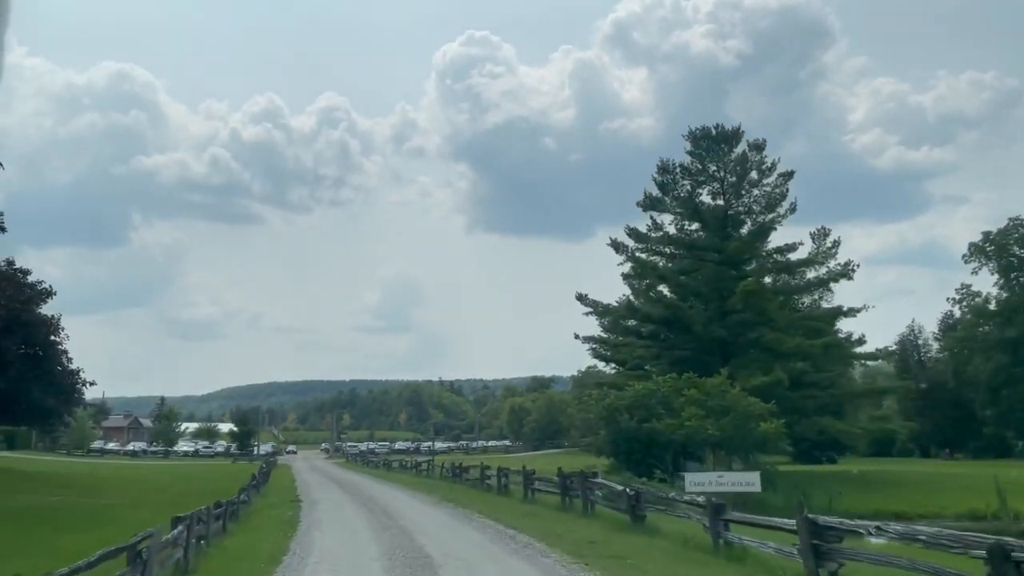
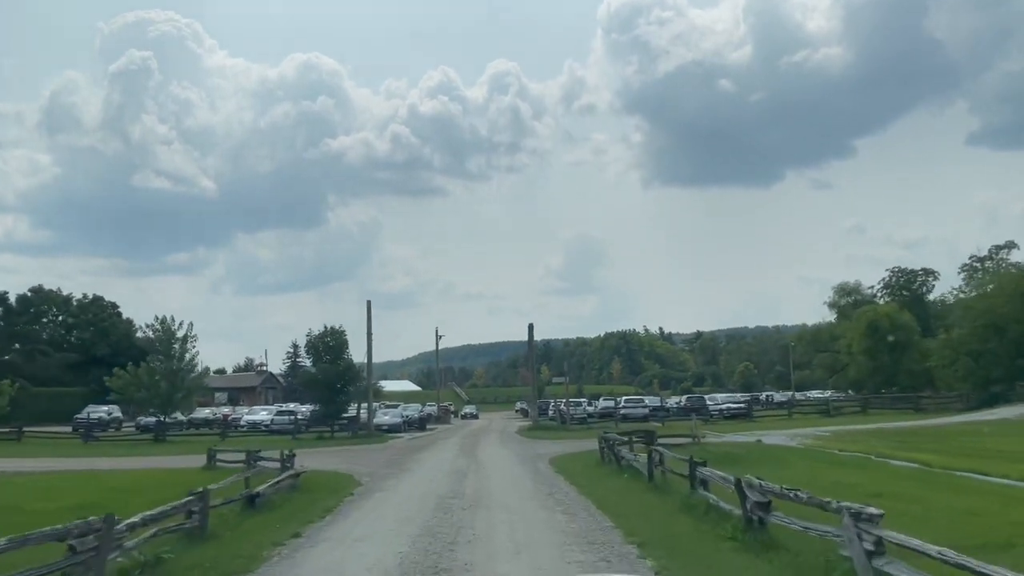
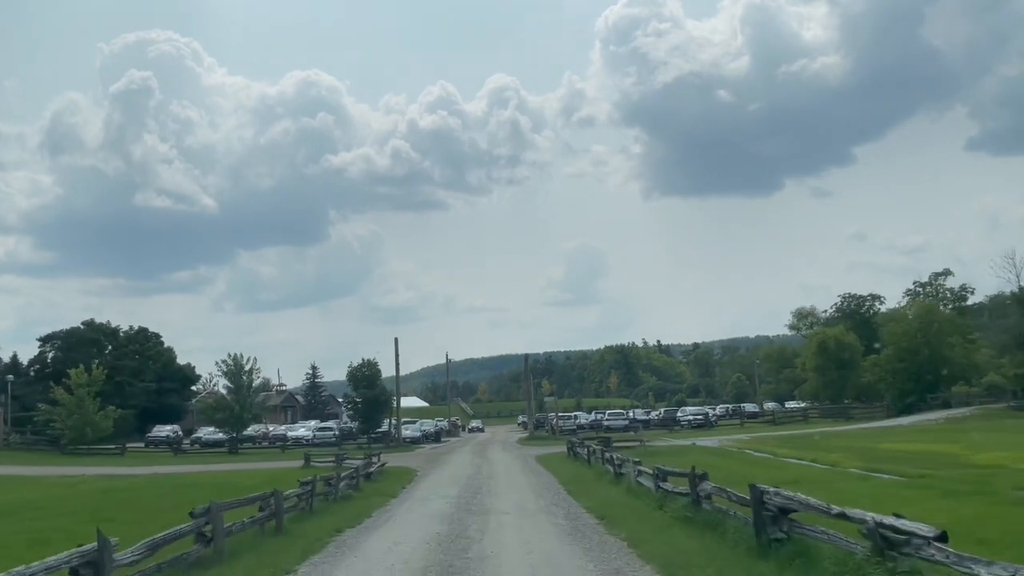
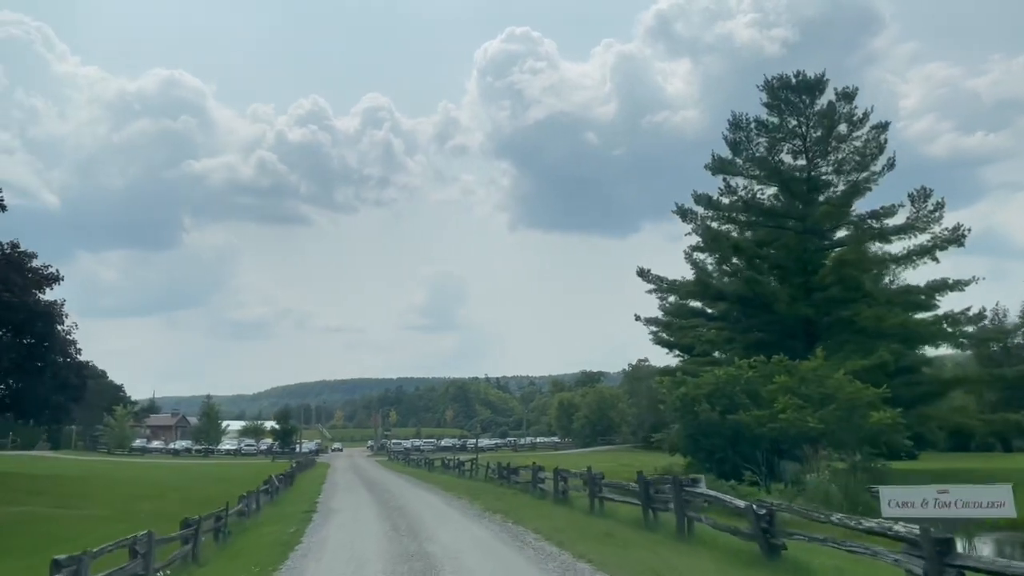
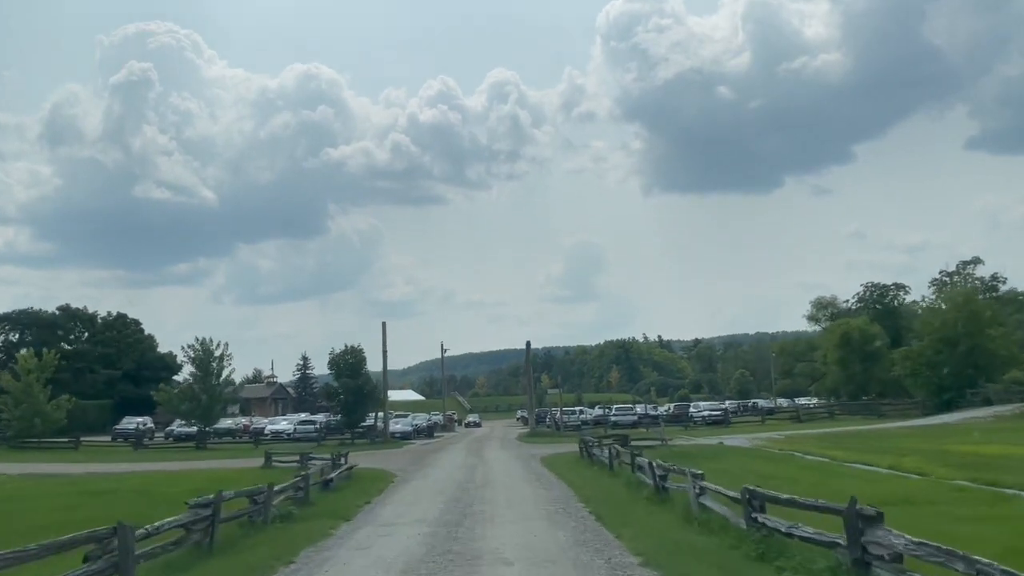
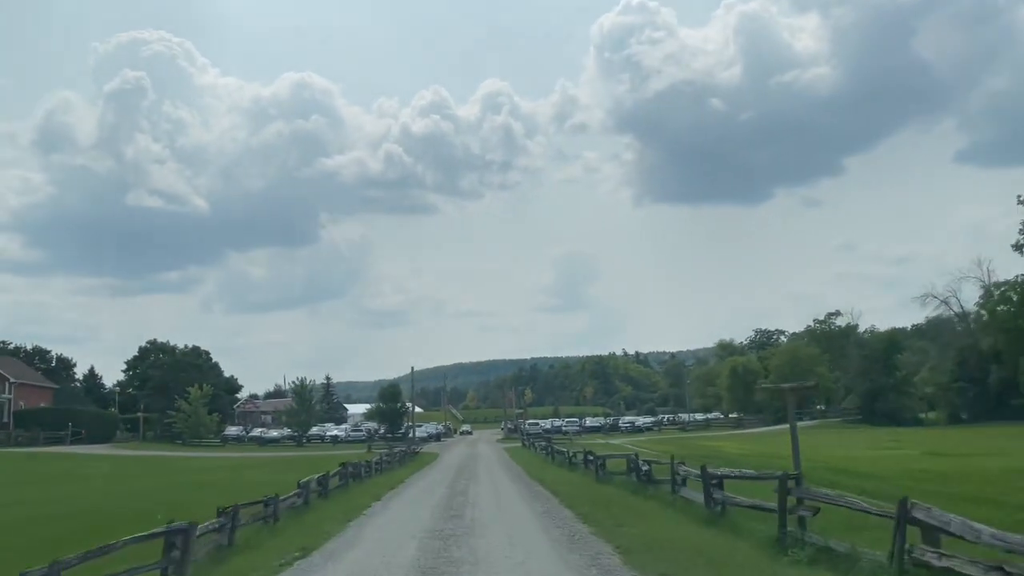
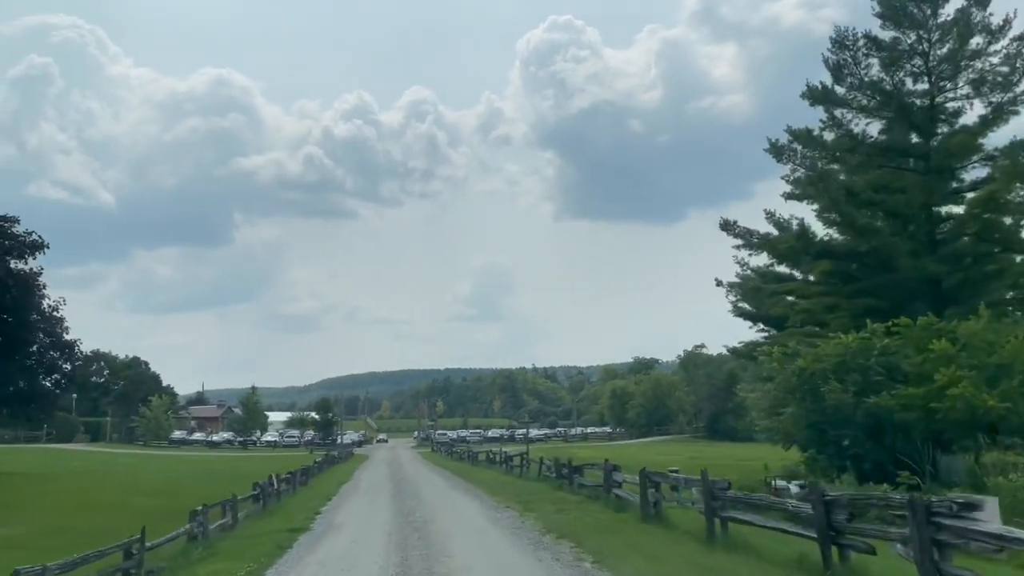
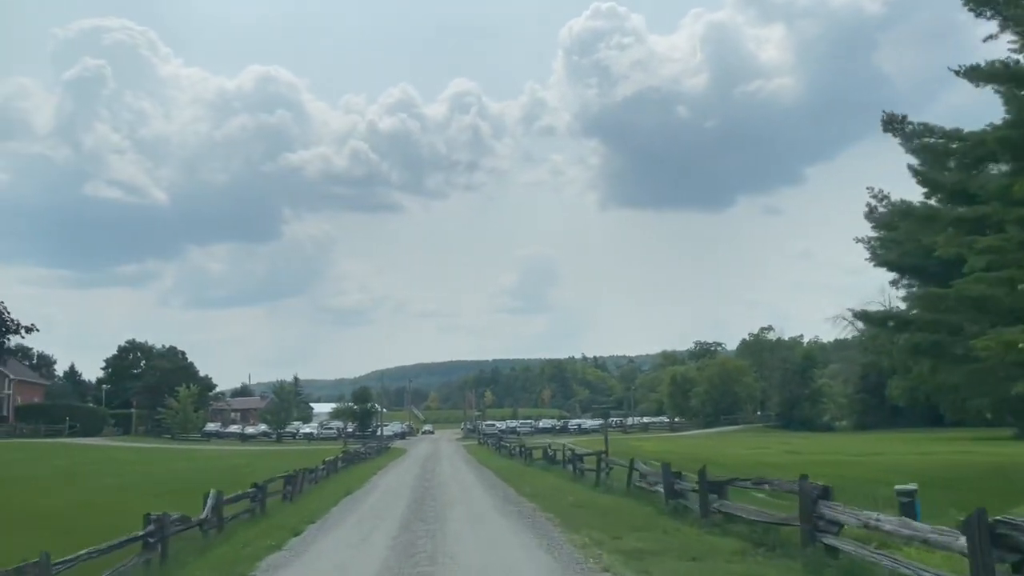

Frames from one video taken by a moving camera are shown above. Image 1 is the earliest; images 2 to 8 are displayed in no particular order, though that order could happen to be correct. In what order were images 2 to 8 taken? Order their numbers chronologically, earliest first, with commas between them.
4, 7, 8, 6, 3, 5, 2
